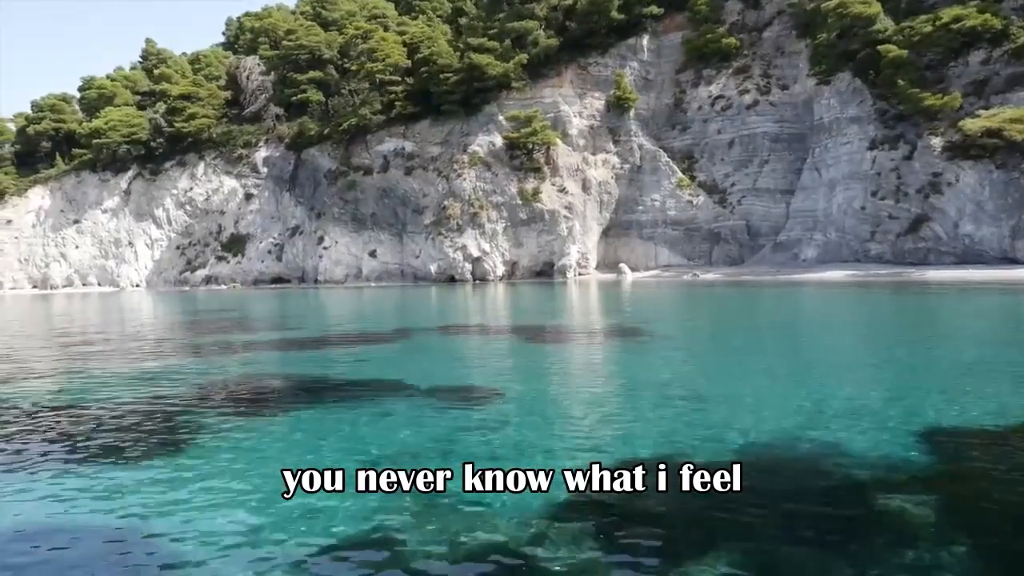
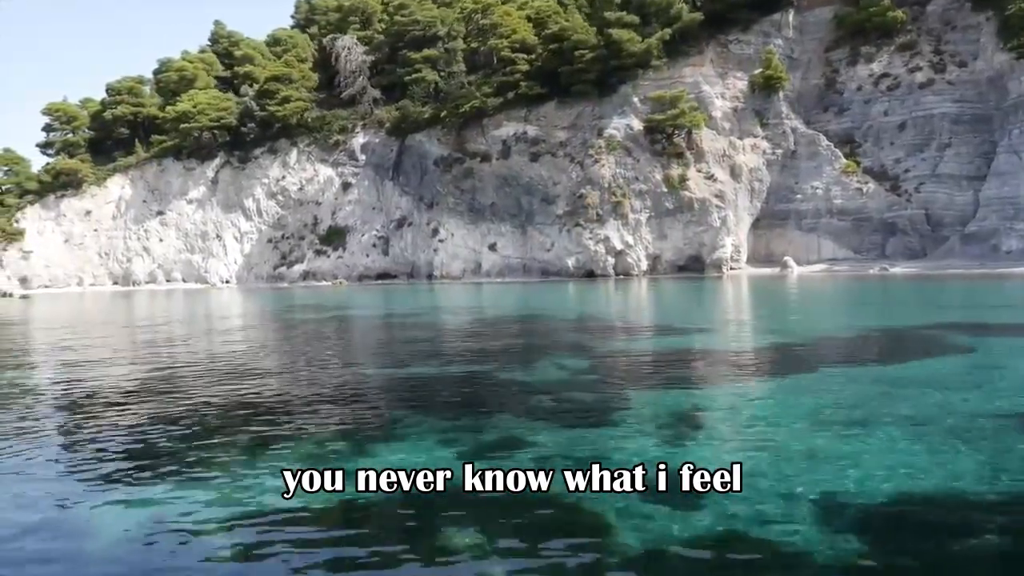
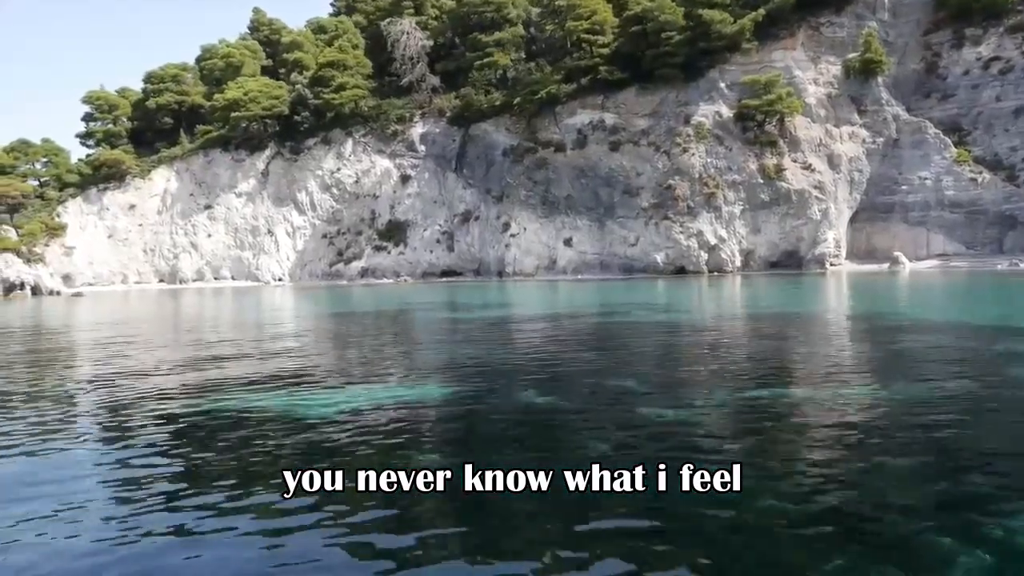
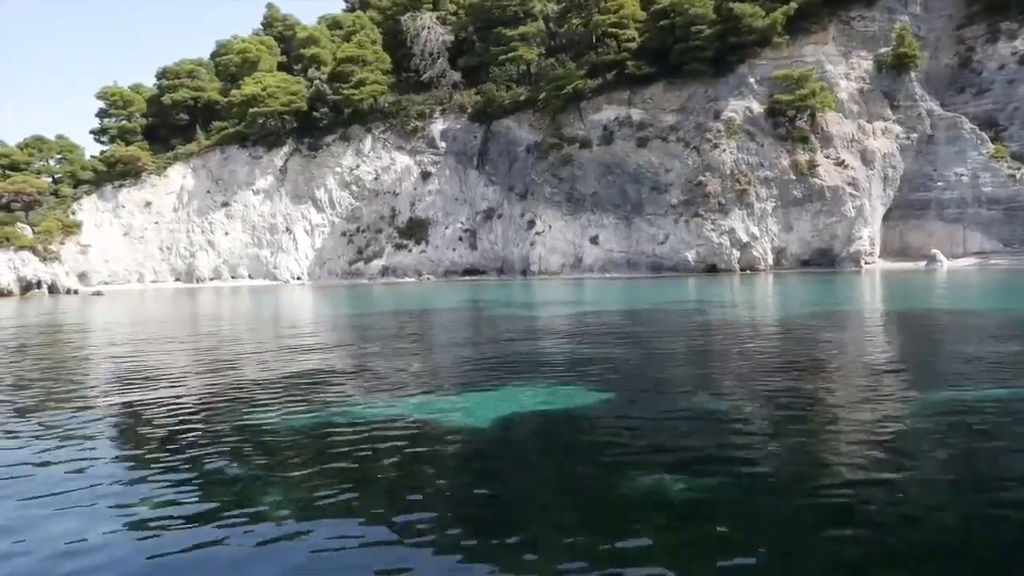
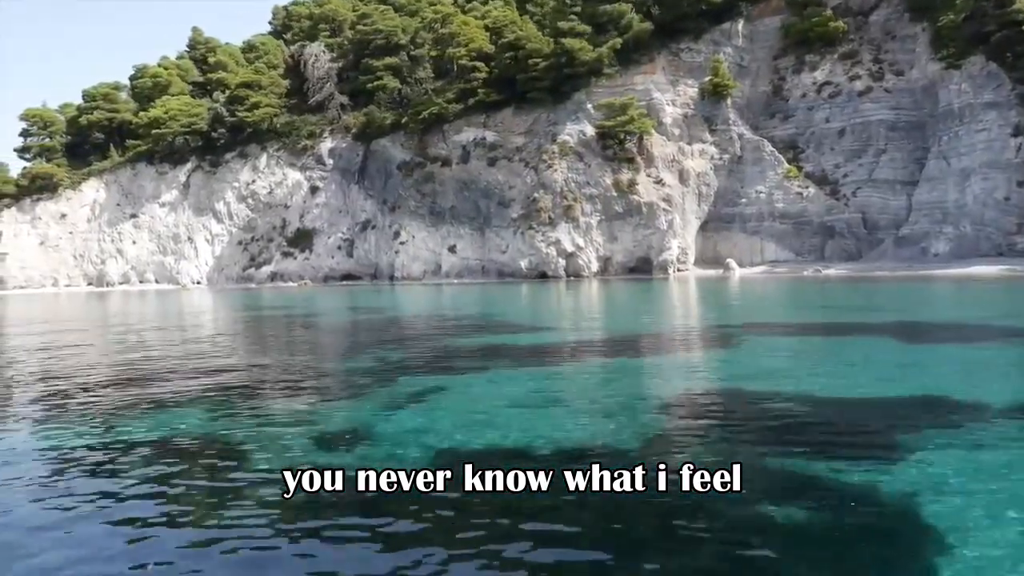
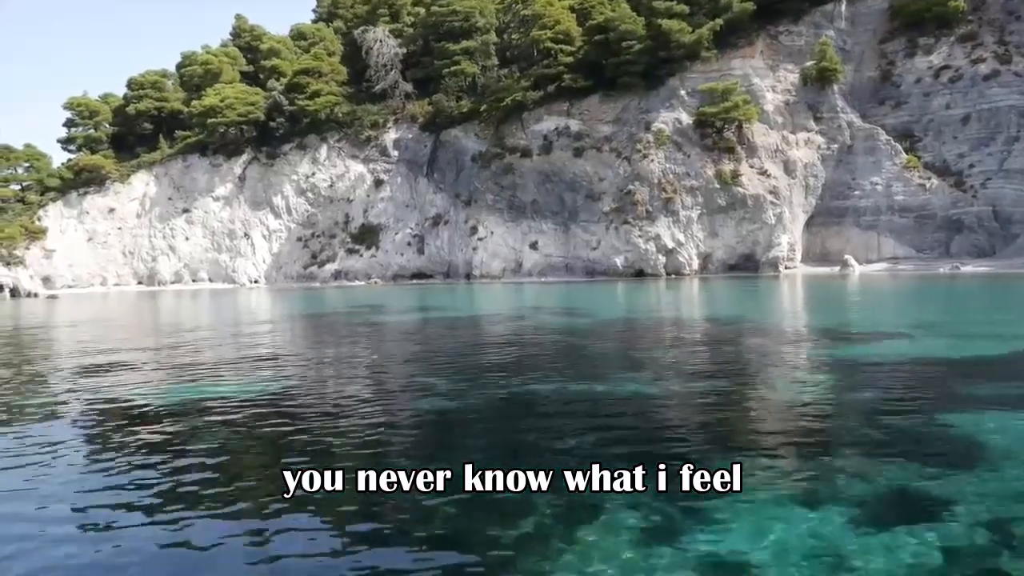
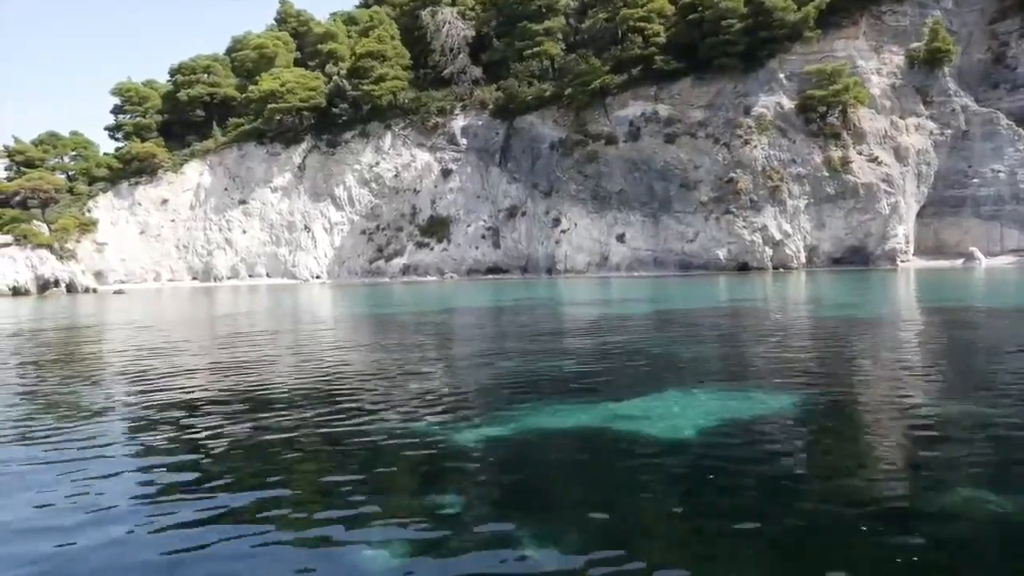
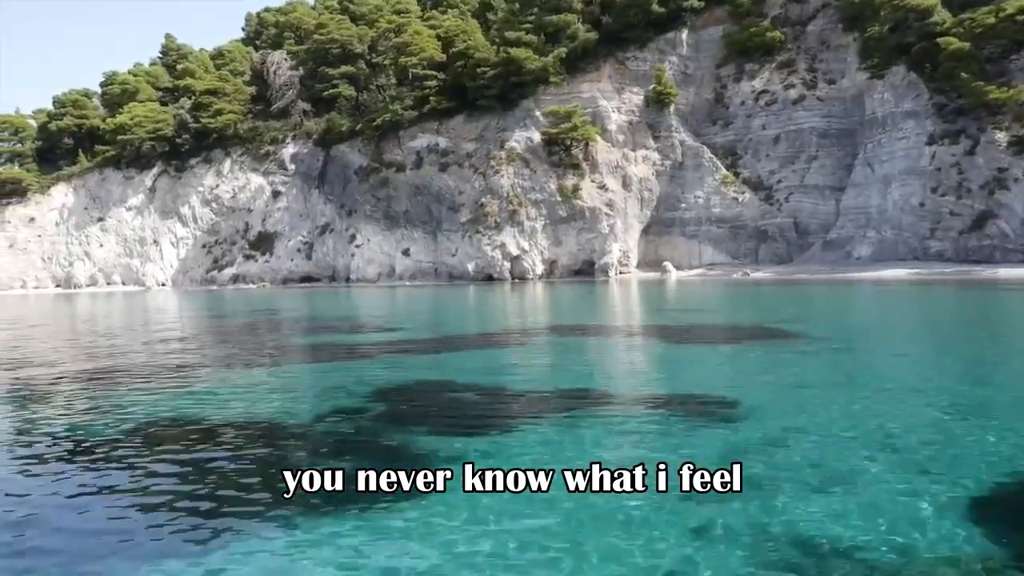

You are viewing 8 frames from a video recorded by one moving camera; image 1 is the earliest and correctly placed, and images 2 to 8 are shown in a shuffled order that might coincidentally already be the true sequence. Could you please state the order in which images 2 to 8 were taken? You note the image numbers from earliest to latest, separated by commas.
8, 5, 2, 6, 3, 4, 7
